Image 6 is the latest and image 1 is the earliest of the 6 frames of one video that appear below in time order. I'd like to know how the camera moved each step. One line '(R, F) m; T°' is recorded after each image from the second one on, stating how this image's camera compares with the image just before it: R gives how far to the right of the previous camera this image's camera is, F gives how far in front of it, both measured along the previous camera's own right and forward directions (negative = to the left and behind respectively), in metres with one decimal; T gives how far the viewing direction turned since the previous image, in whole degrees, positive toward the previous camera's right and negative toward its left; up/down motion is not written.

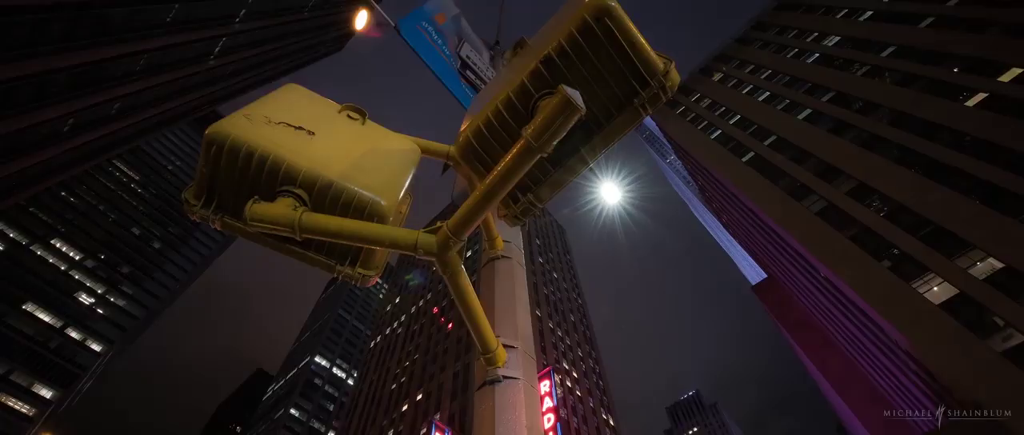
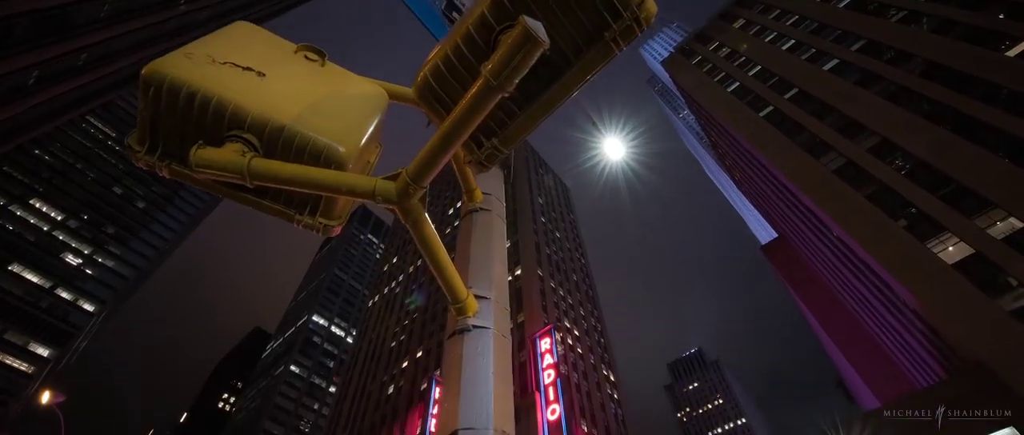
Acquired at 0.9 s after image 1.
(+0.4, +0.4) m; -1°
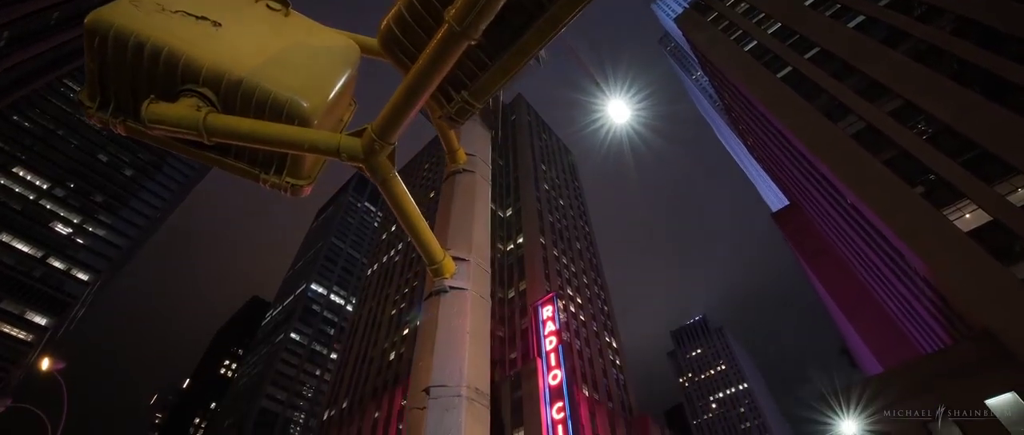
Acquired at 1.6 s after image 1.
(+0.3, +0.3) m; -1°
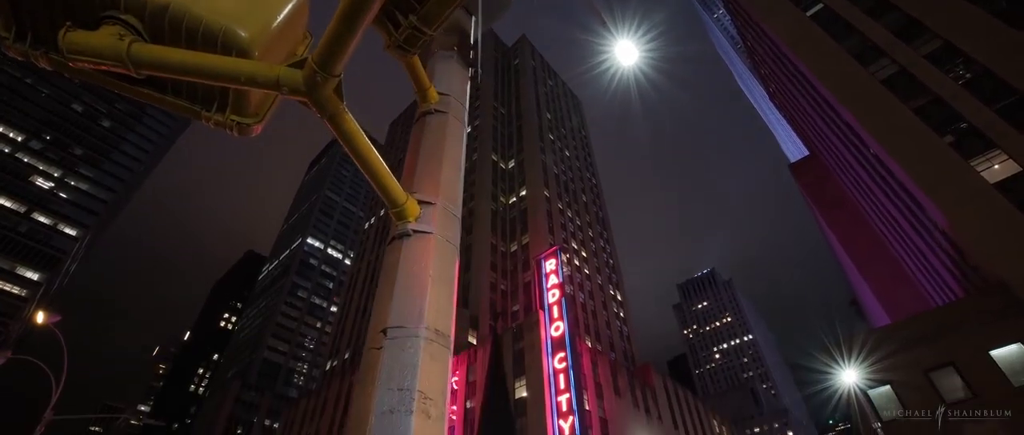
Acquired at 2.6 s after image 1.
(+0.3, +0.4) m; -2°
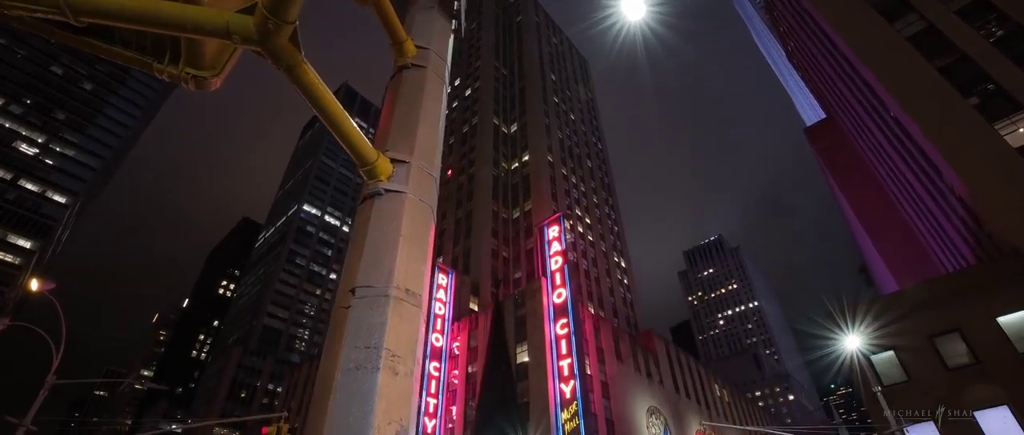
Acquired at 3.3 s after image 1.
(+0.2, +0.3) m; -1°
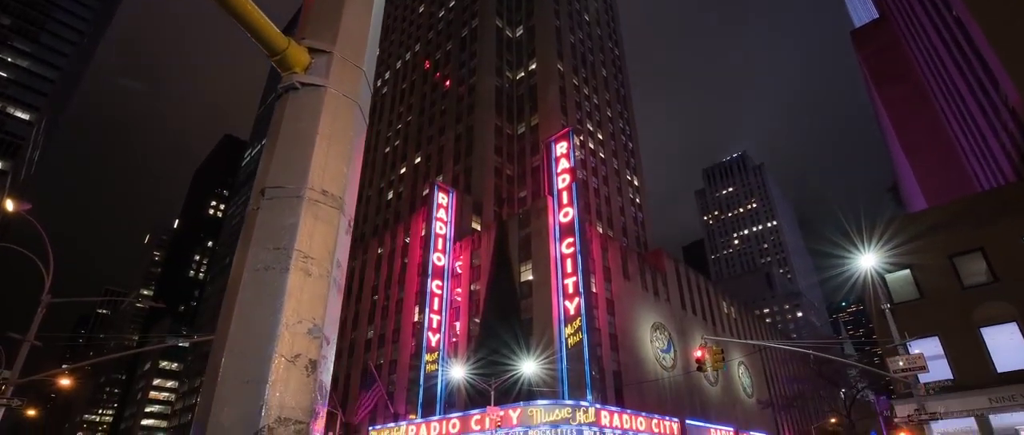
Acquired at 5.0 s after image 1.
(+0.4, +0.7) m; -2°
